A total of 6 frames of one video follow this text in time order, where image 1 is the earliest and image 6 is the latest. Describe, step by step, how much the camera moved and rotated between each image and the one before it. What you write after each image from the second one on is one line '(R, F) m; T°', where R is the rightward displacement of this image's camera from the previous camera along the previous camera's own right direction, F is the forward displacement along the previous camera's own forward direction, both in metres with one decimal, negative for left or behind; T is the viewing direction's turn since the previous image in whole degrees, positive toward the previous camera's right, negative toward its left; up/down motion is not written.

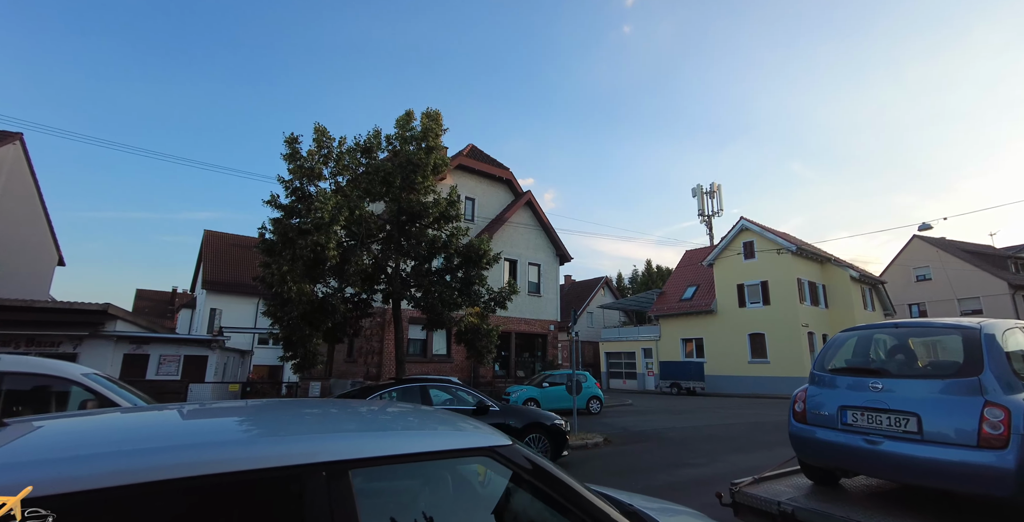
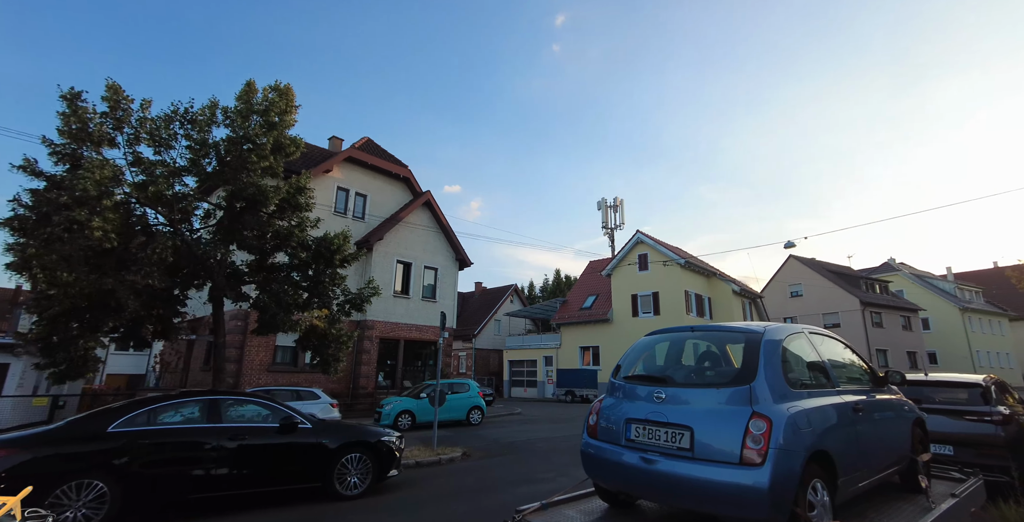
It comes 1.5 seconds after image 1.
(+1.6, +0.7) m; +9°
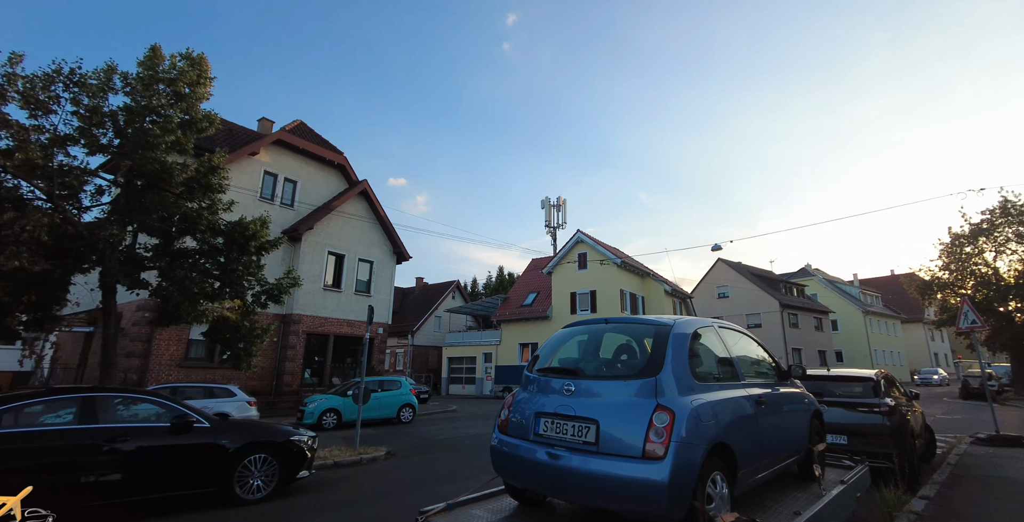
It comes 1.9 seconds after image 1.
(+0.3, +0.2) m; +7°
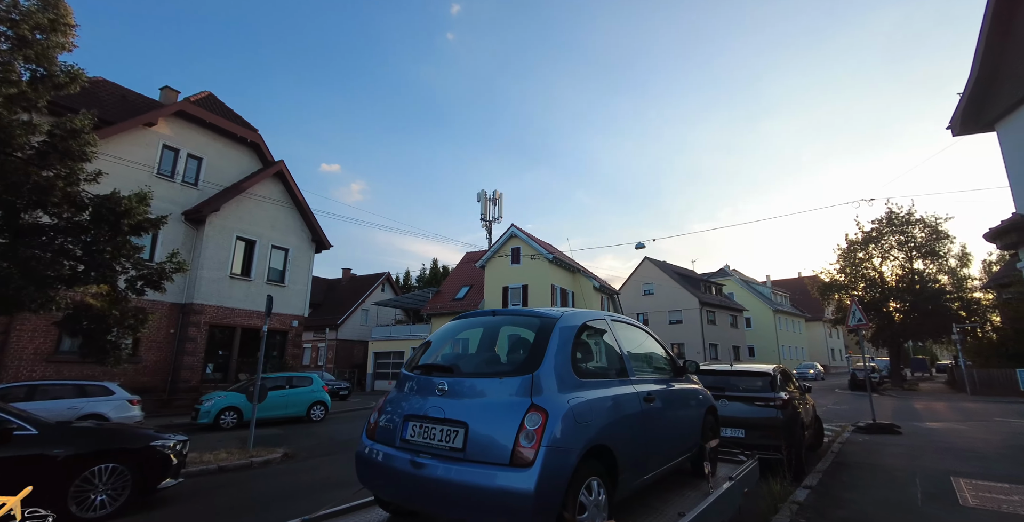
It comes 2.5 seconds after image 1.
(+0.5, +0.4) m; +8°
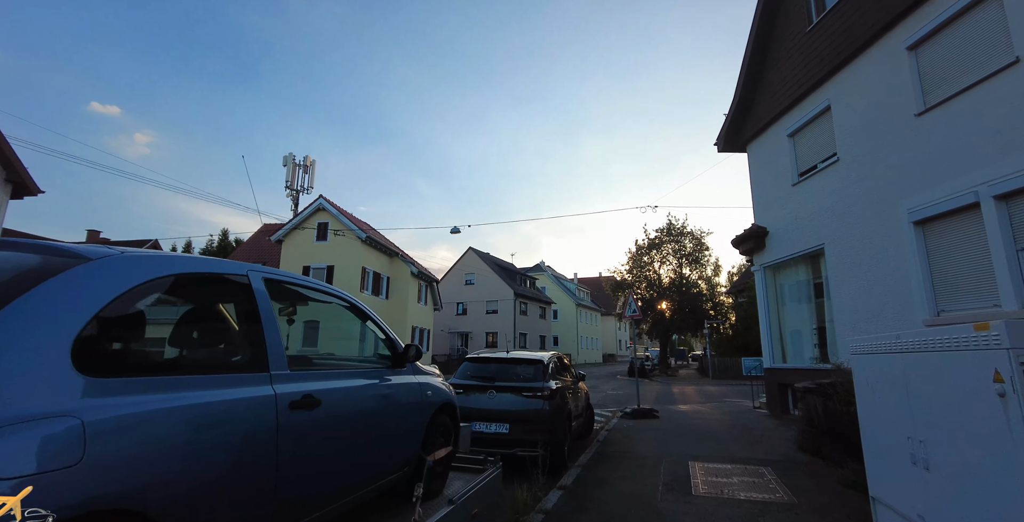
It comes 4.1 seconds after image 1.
(+1.3, +1.2) m; +21°
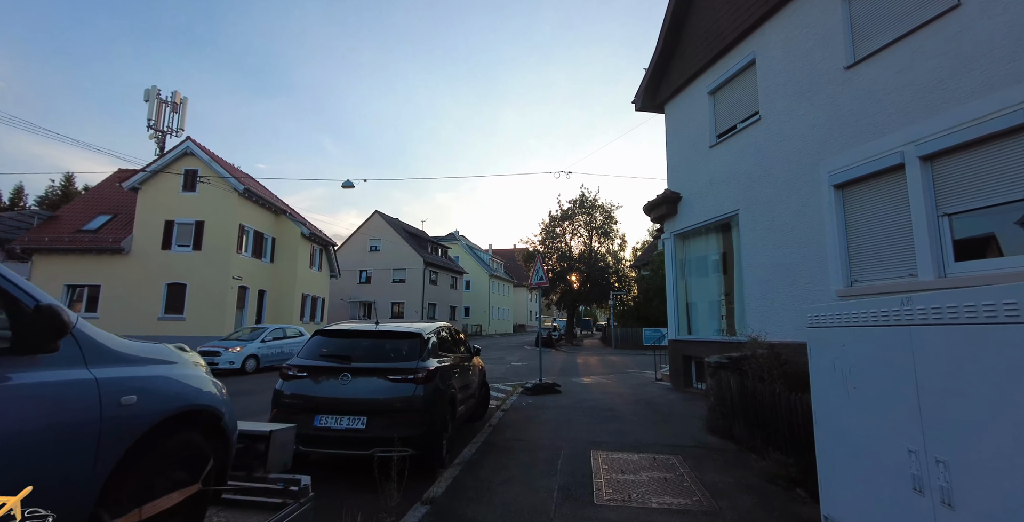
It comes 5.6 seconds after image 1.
(+0.5, +1.4) m; +11°
